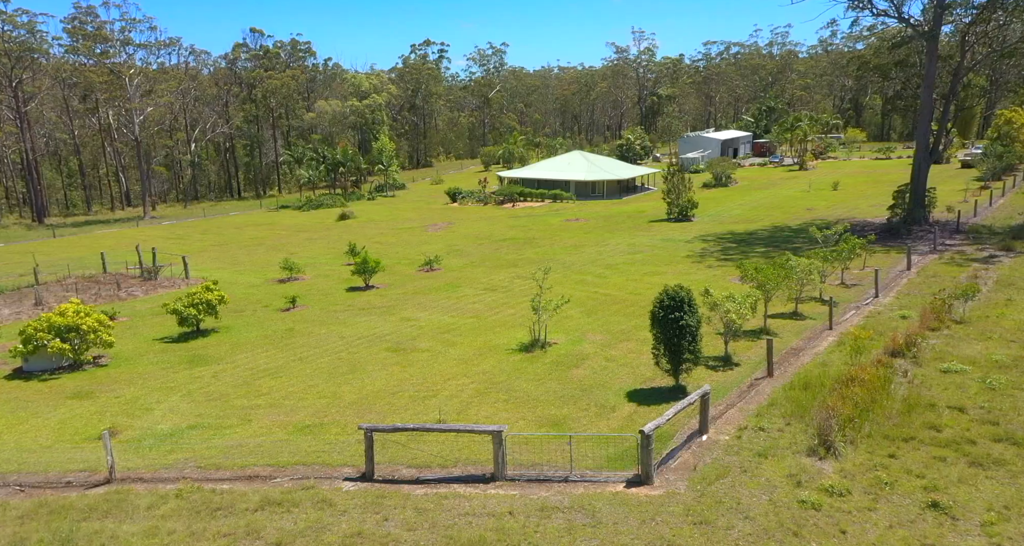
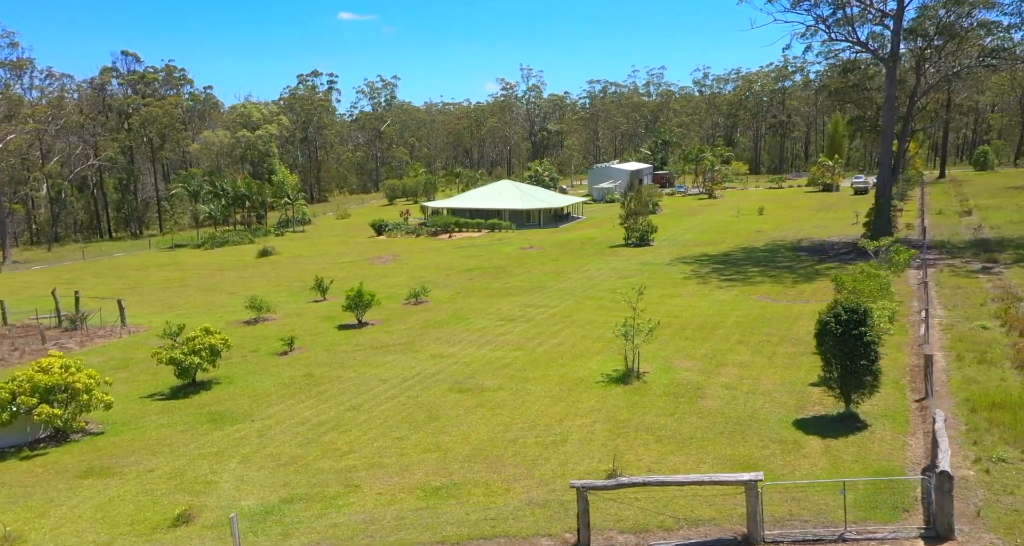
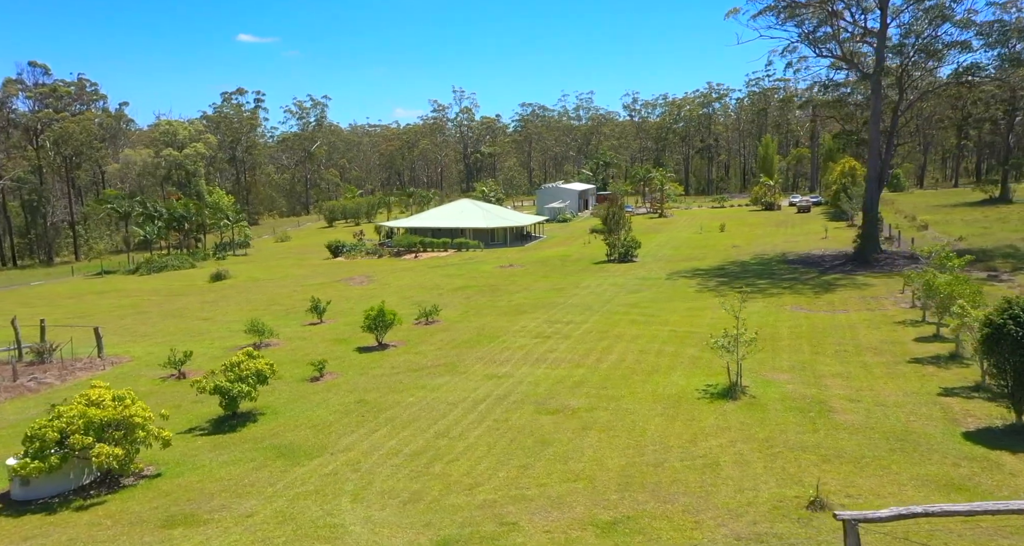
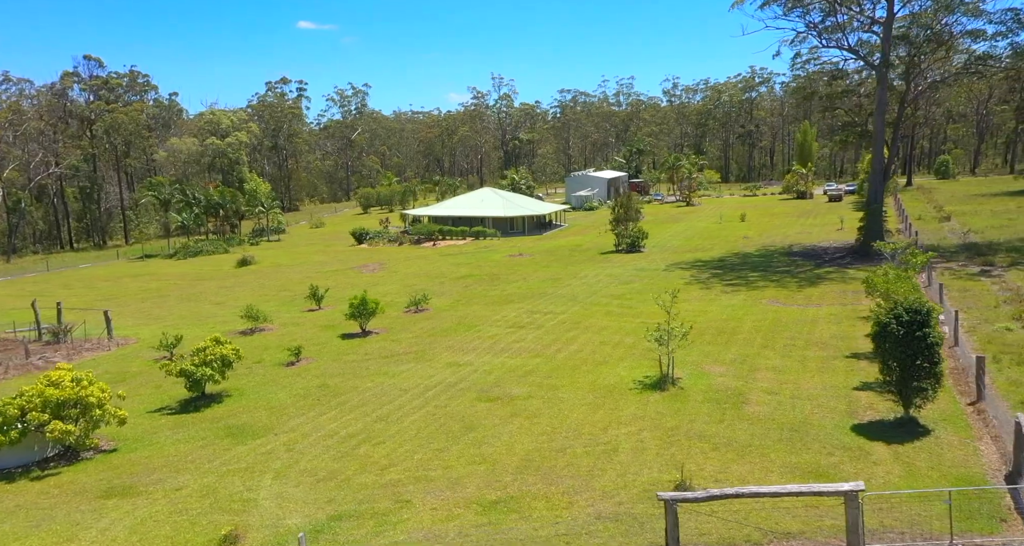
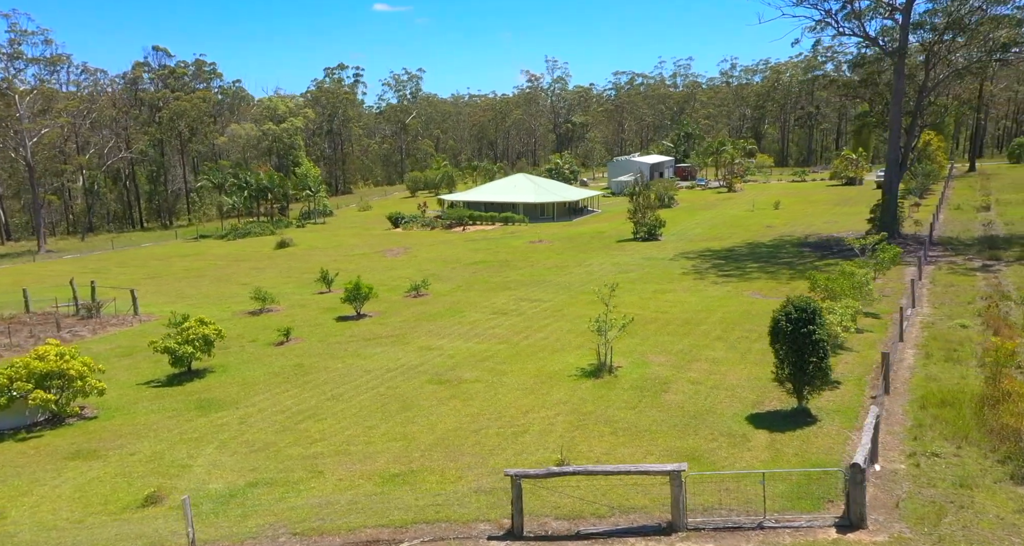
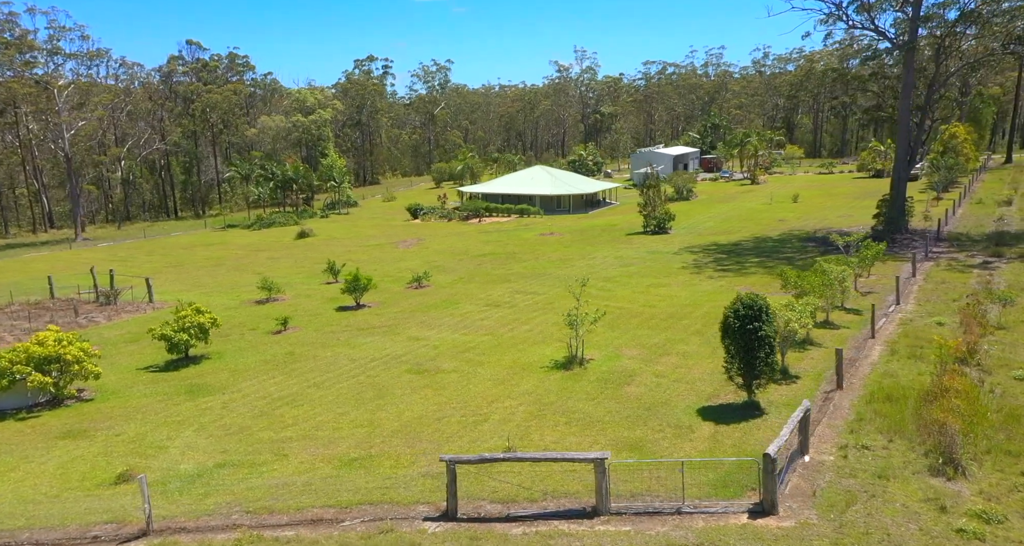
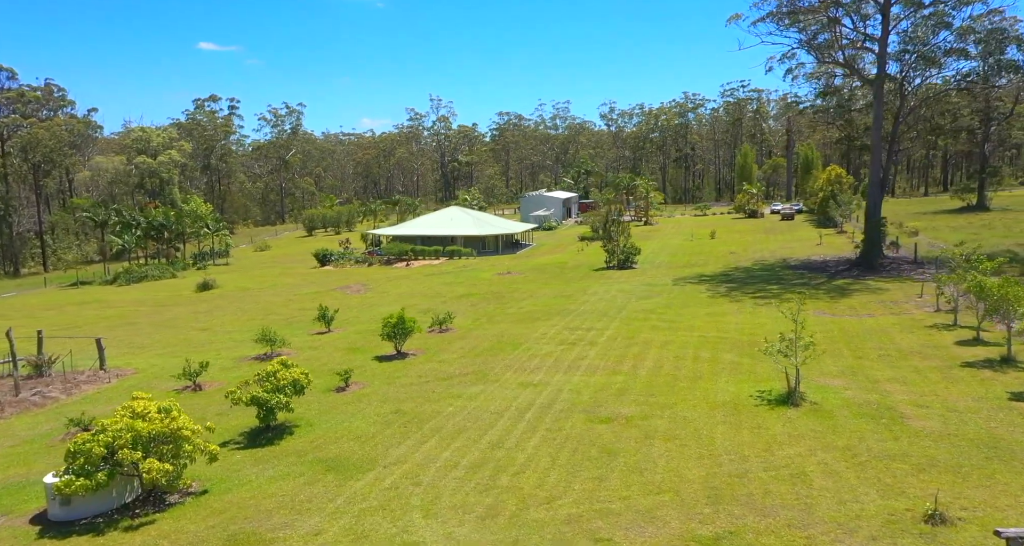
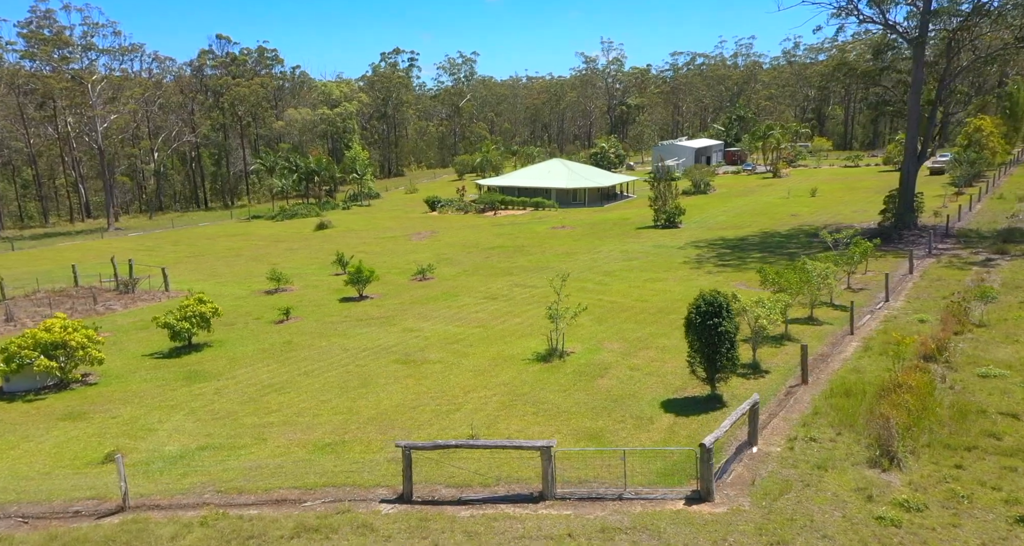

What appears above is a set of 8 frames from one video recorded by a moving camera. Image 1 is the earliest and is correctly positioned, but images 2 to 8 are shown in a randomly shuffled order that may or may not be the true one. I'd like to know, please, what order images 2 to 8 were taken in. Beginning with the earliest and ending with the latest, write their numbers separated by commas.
8, 6, 5, 2, 4, 3, 7
